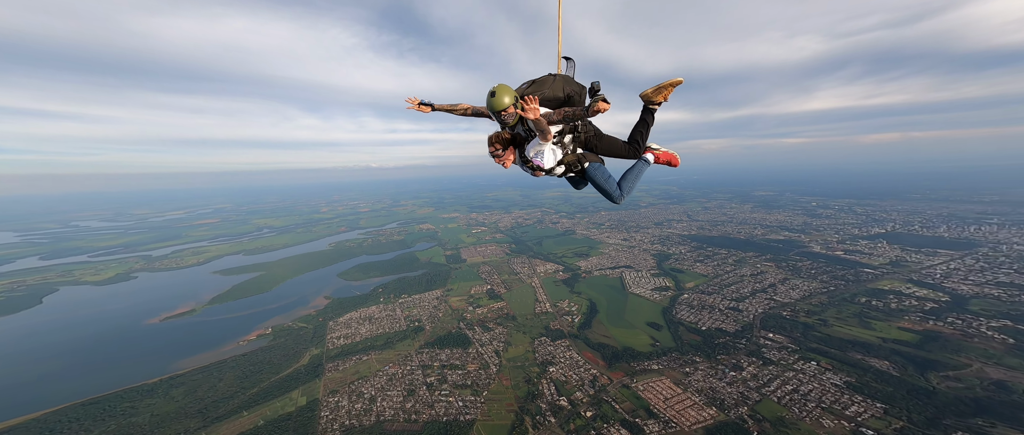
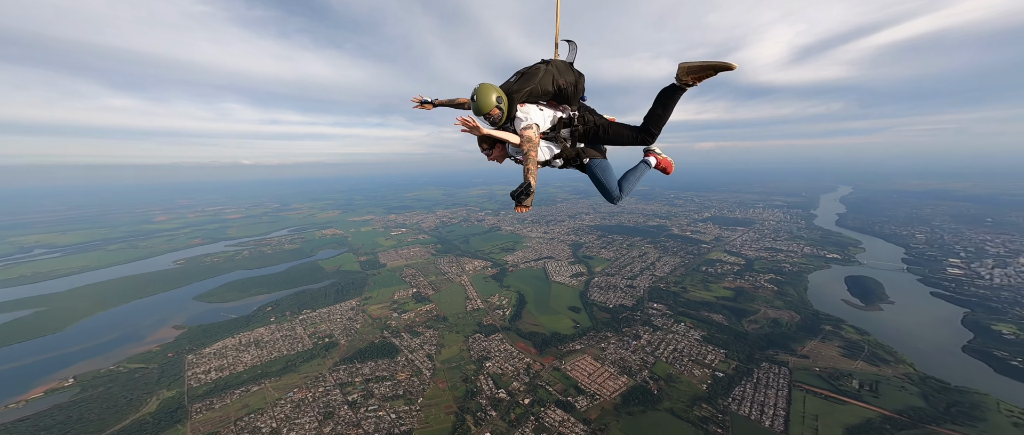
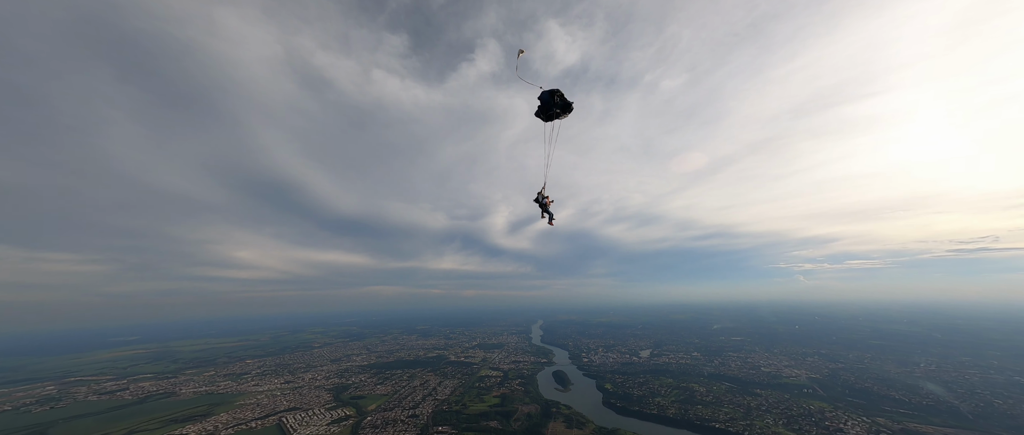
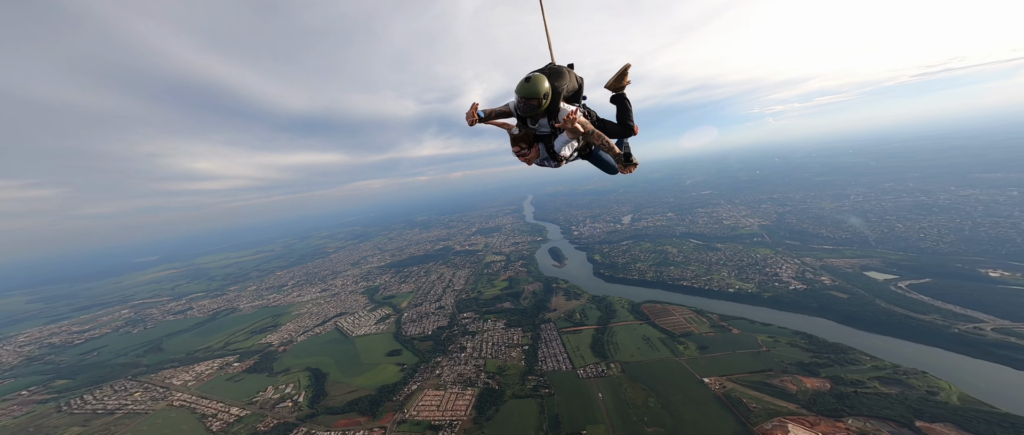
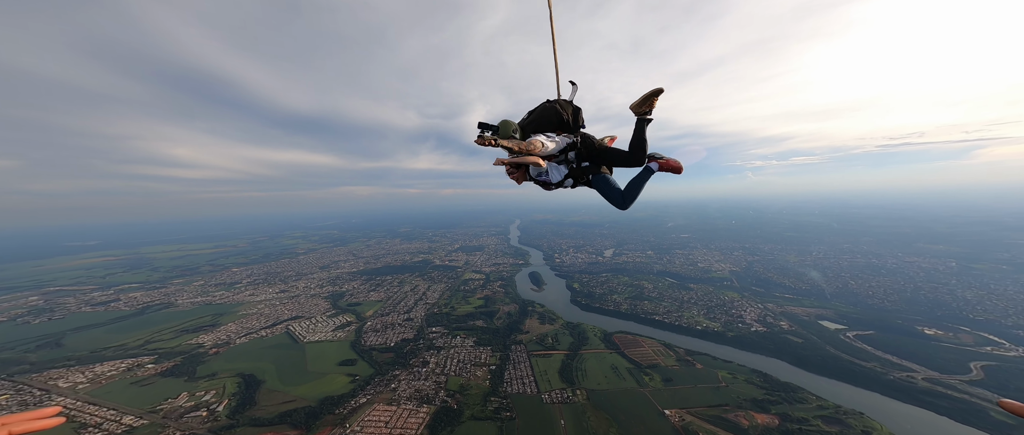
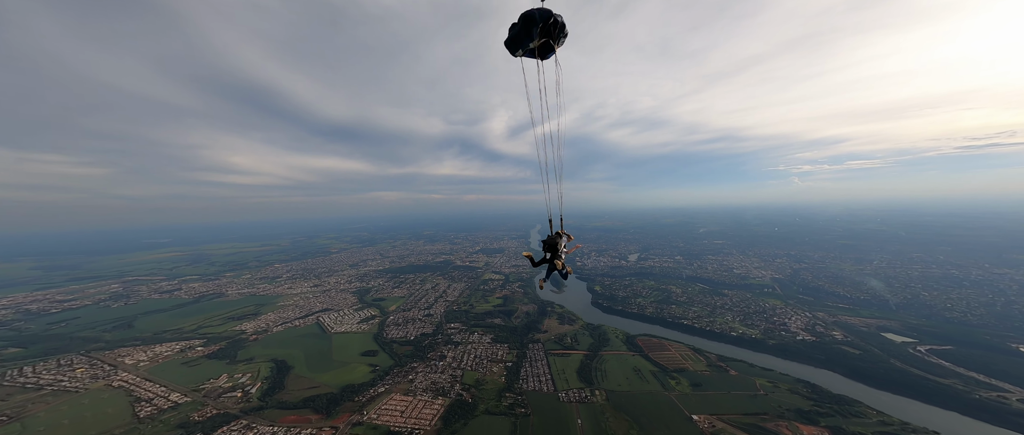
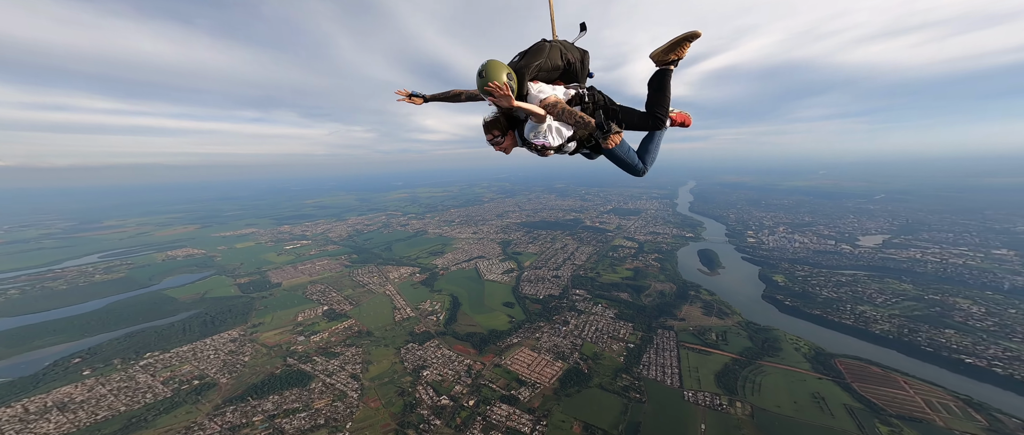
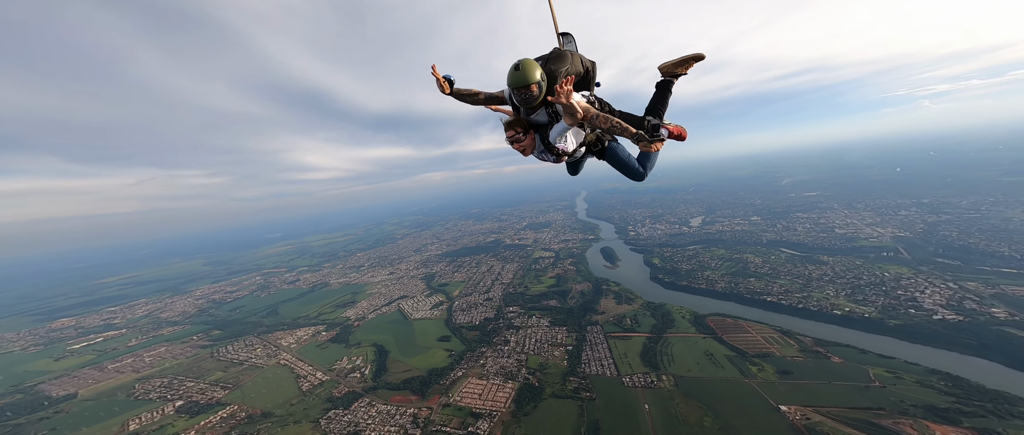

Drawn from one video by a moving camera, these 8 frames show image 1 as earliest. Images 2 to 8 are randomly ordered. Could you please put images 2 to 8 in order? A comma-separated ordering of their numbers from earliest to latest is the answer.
2, 7, 8, 4, 5, 6, 3
